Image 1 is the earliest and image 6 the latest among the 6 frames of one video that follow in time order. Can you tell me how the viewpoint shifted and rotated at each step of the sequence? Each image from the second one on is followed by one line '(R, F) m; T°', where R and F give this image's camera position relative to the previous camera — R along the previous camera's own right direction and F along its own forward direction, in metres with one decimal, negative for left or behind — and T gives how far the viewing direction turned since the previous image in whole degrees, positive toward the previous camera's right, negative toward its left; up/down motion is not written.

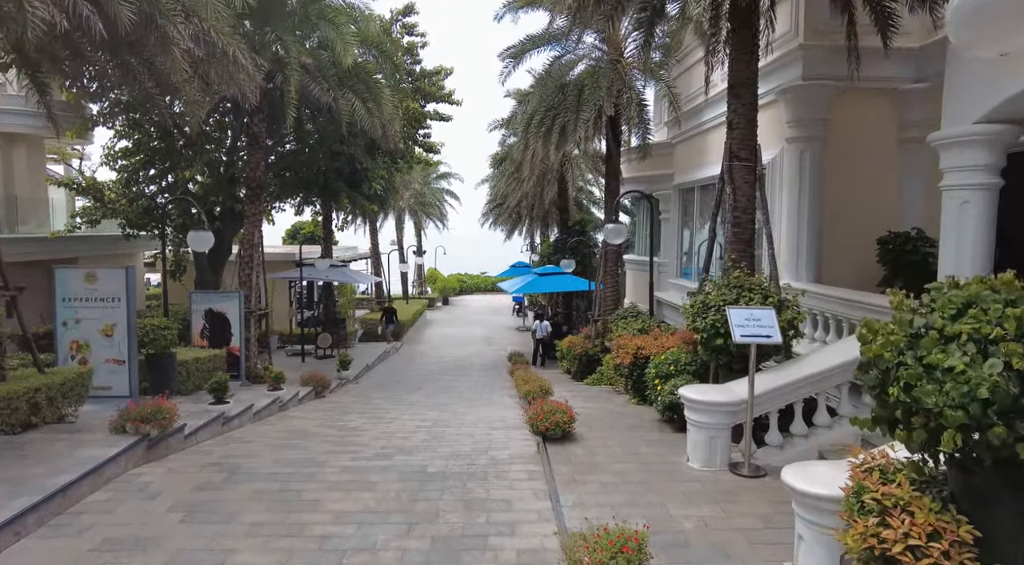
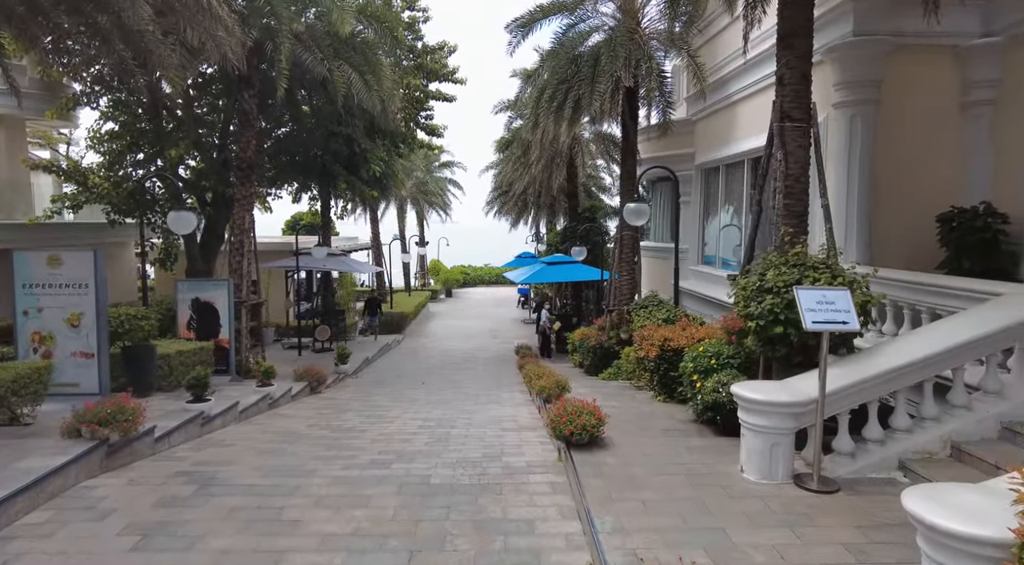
(-0.1, +1.0) m; 0°
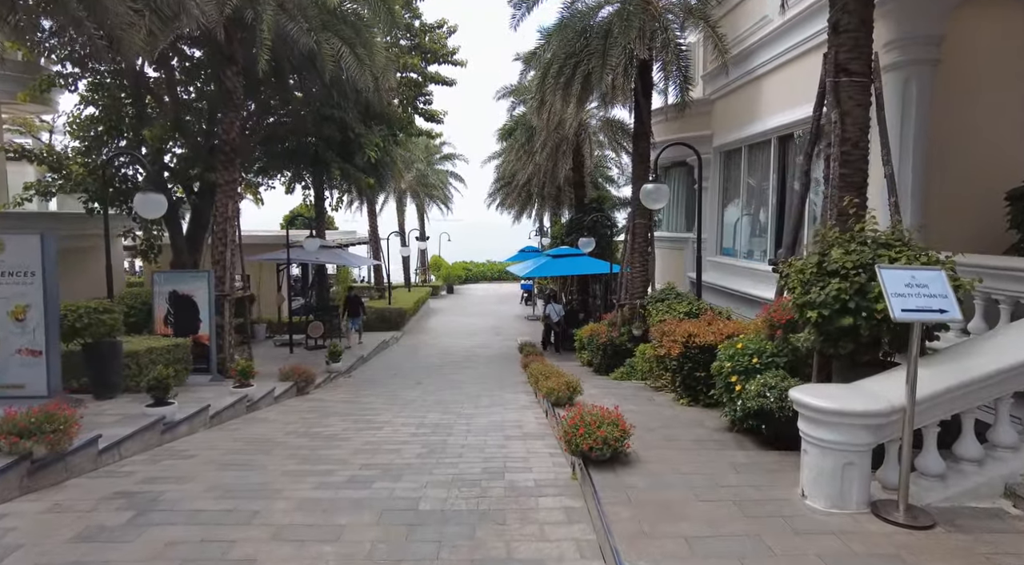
(0.0, +1.0) m; 0°
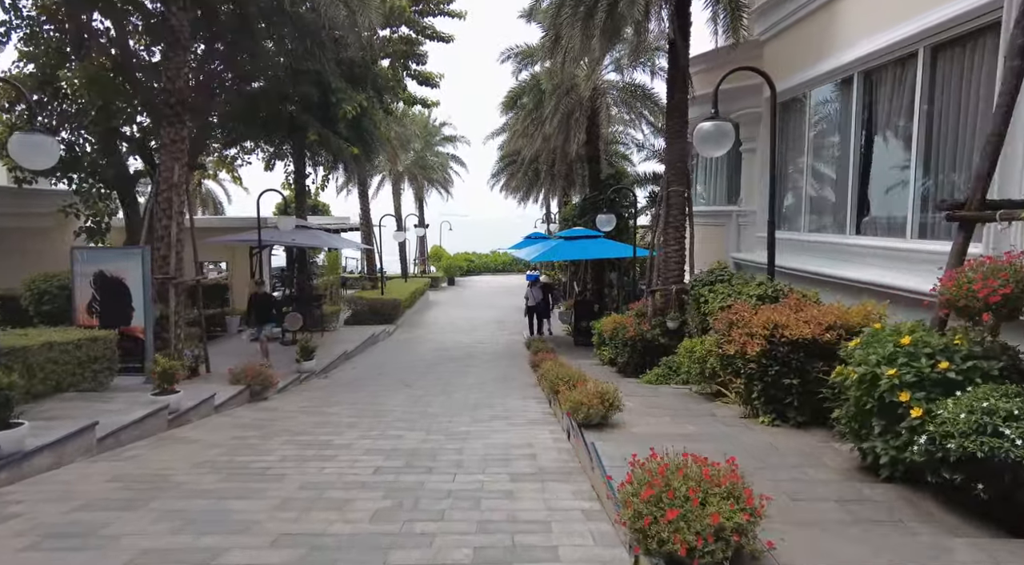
(0.0, +2.4) m; 0°
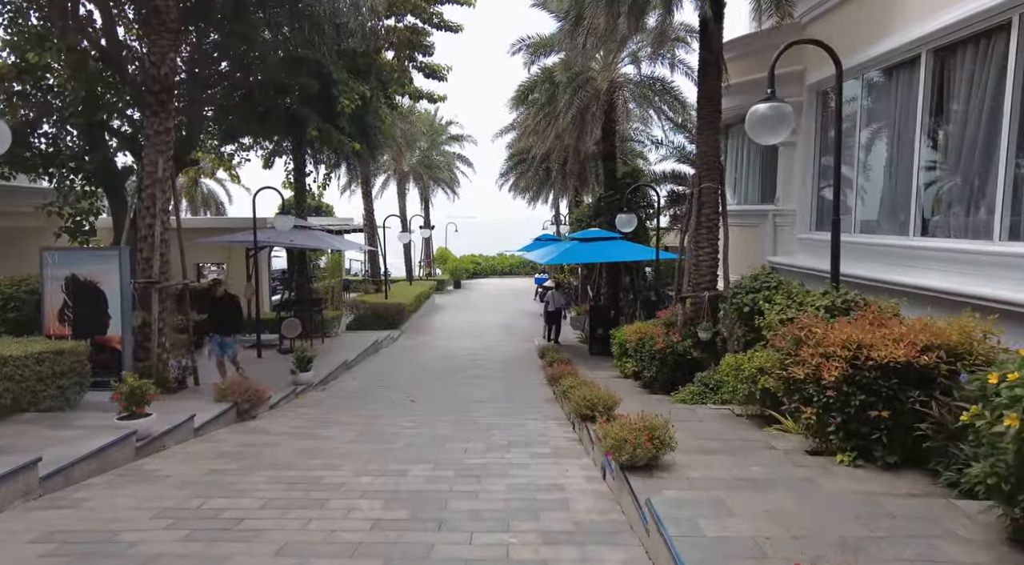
(-0.2, +1.0) m; 0°
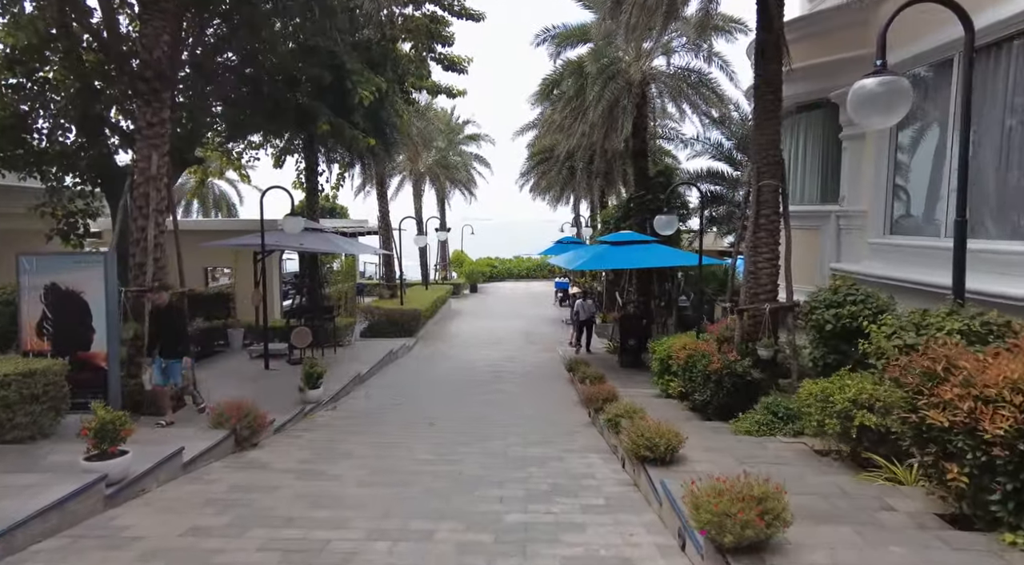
(-0.3, +1.1) m; -1°
